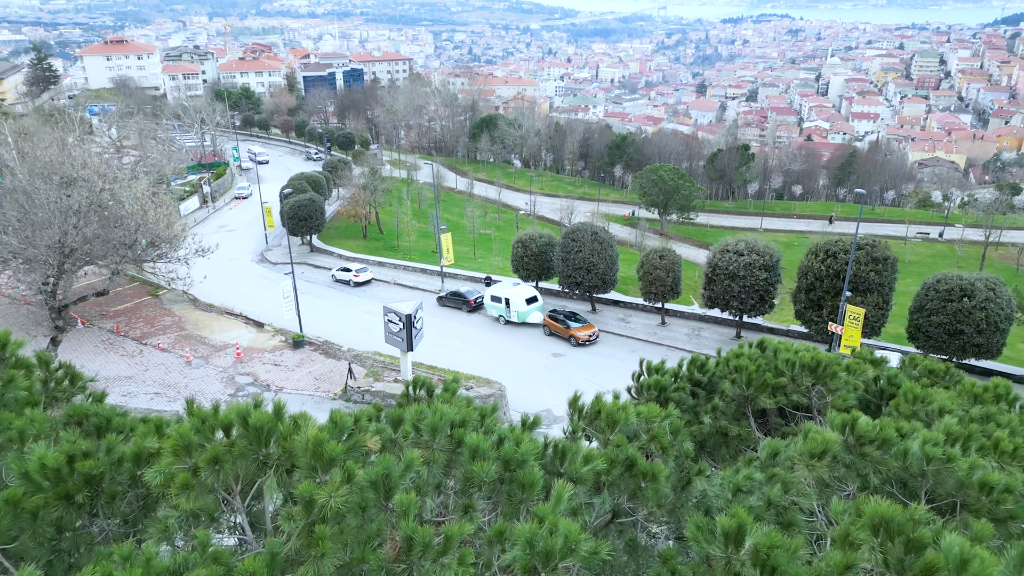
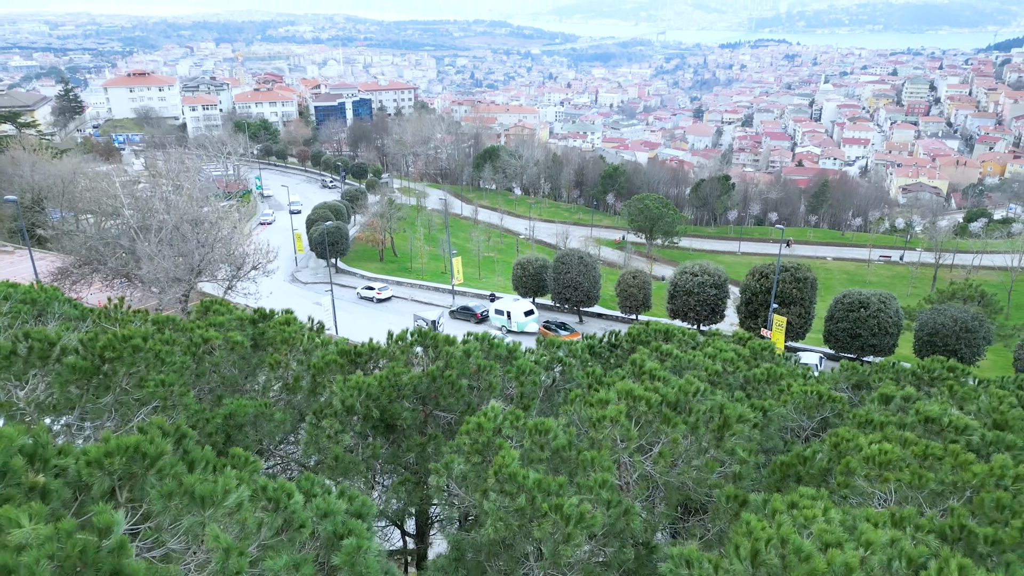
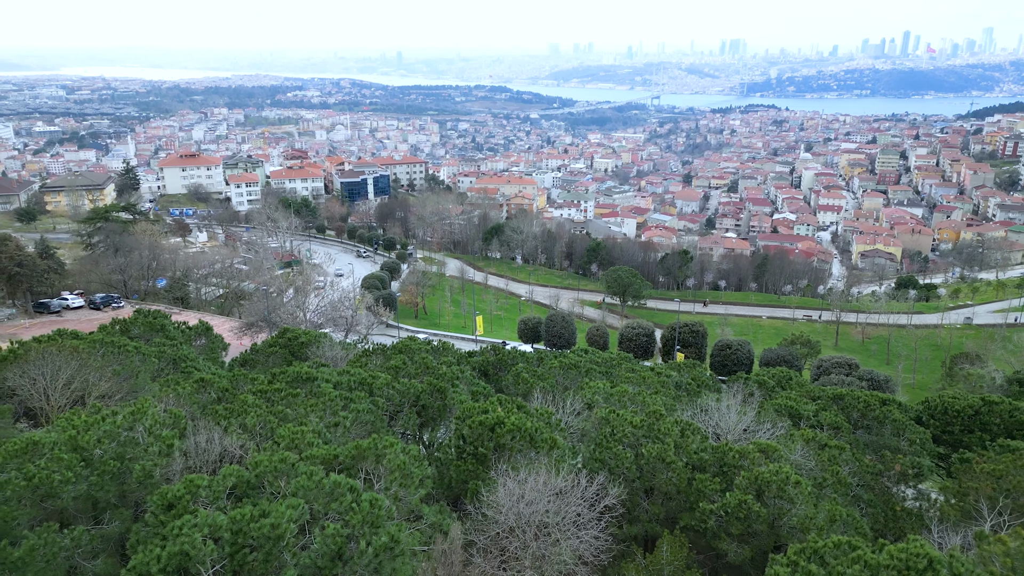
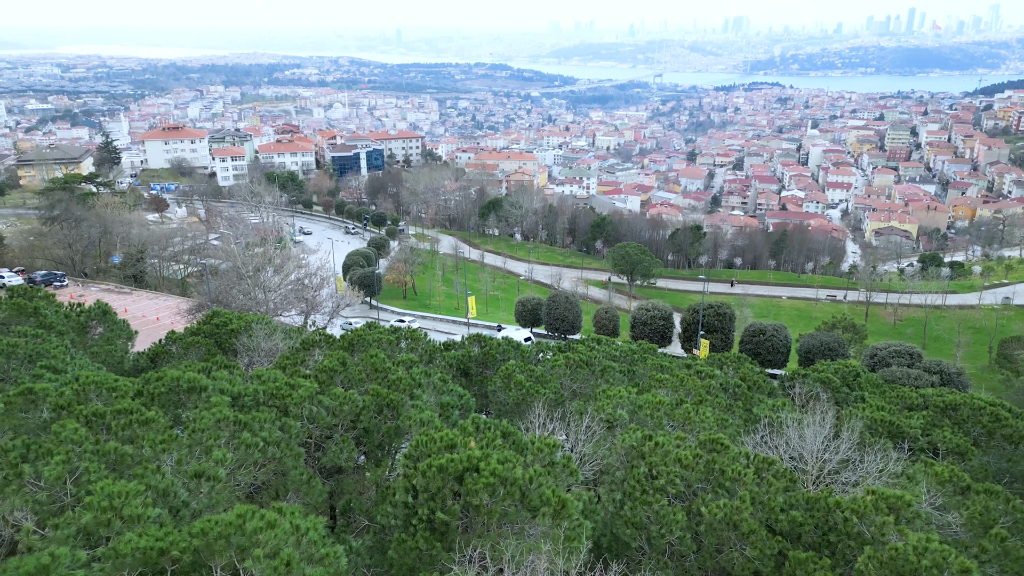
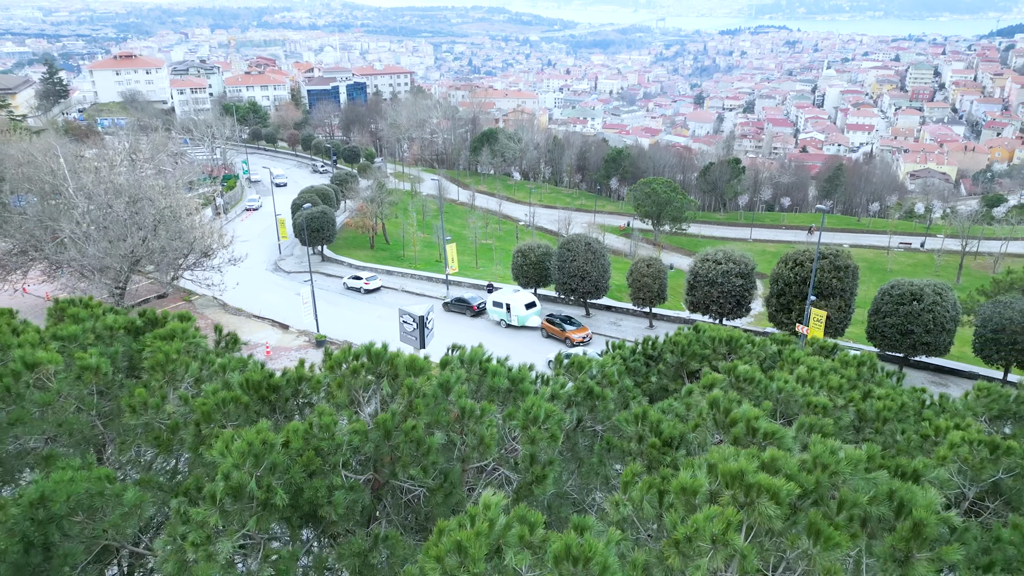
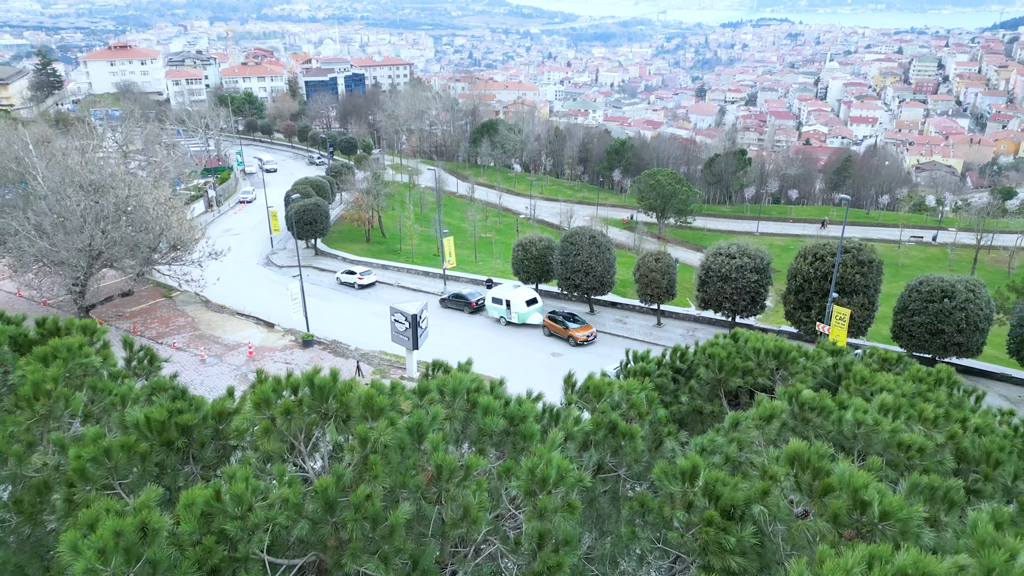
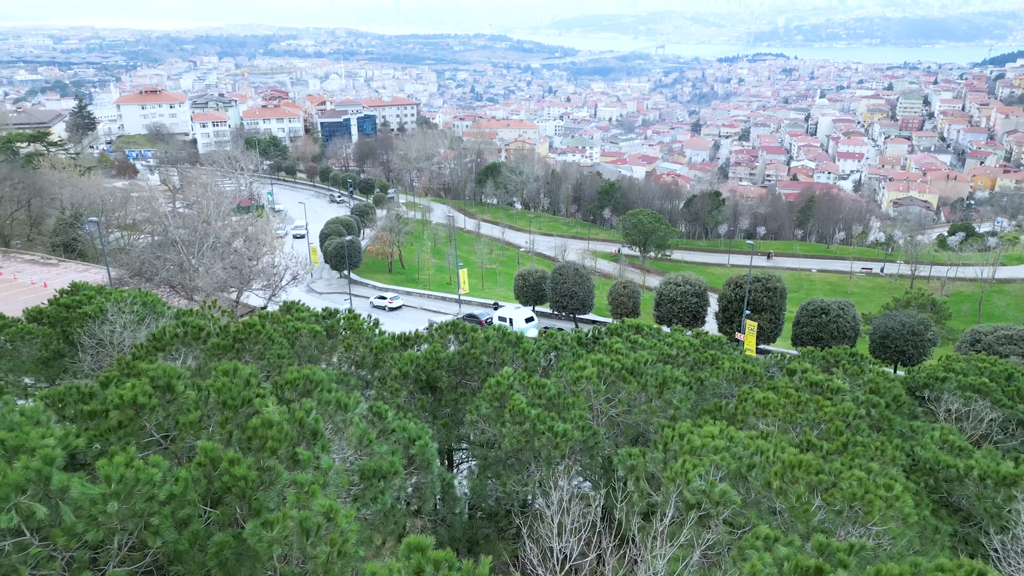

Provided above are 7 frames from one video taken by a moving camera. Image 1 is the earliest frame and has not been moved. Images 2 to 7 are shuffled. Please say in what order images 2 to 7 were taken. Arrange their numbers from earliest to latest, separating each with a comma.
6, 5, 2, 7, 4, 3
